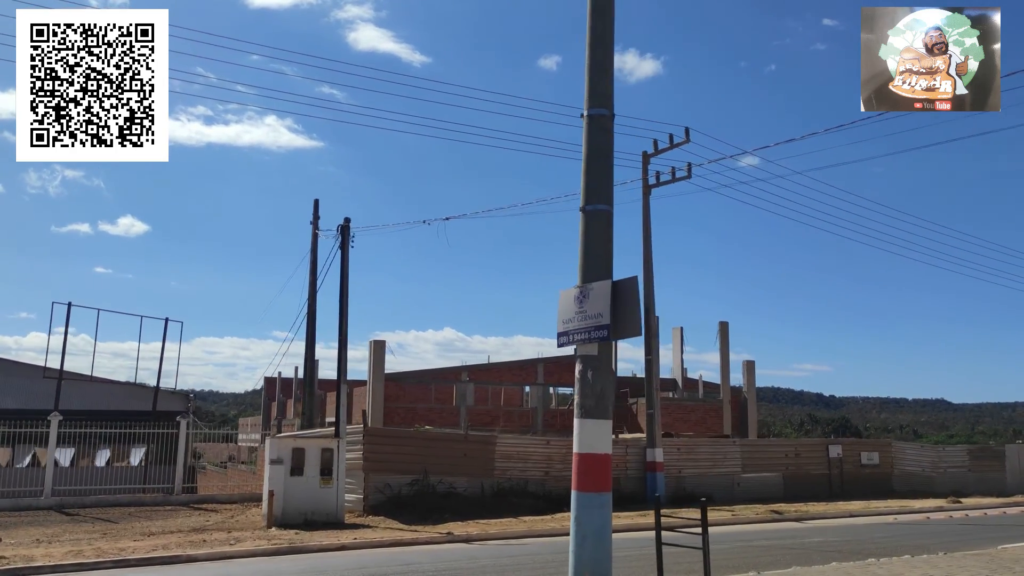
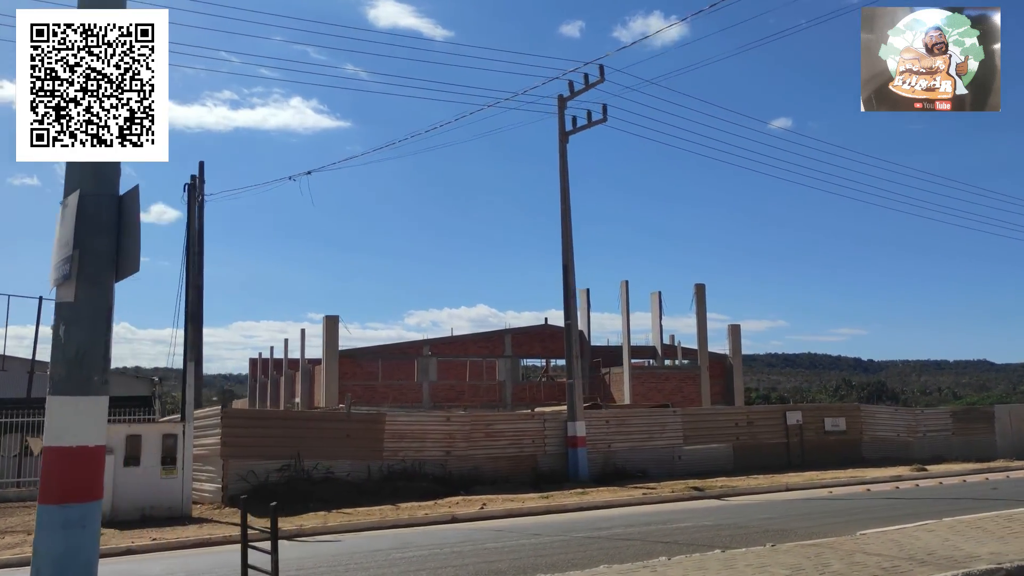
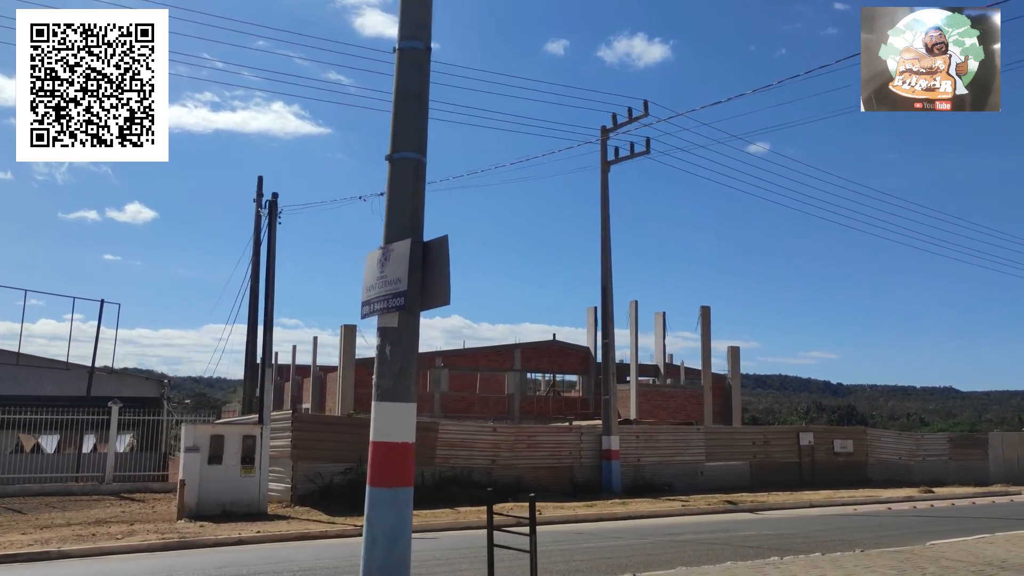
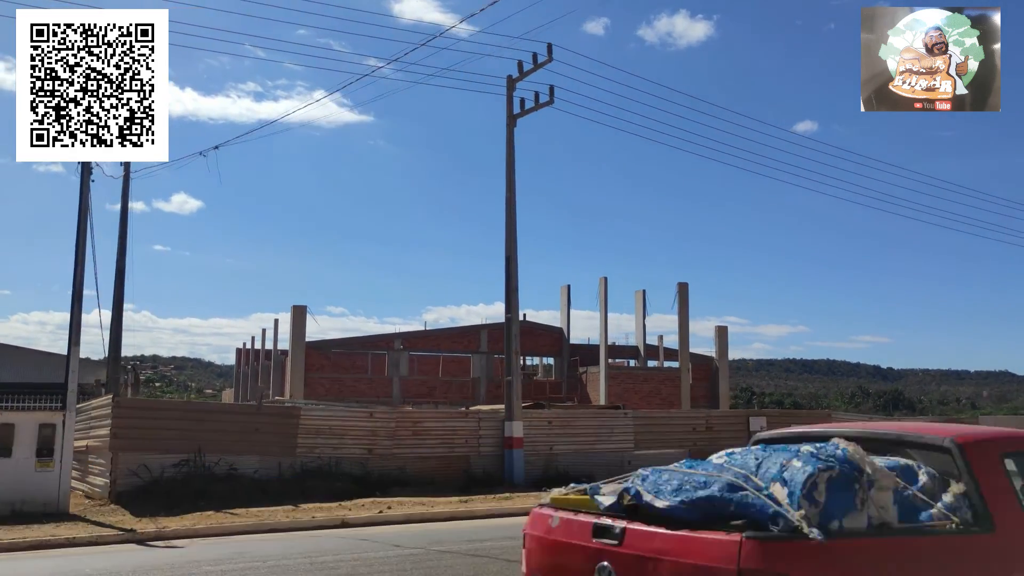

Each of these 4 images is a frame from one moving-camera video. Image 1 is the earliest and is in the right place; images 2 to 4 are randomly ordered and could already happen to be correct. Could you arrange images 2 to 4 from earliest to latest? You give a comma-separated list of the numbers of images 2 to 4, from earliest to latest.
3, 2, 4
